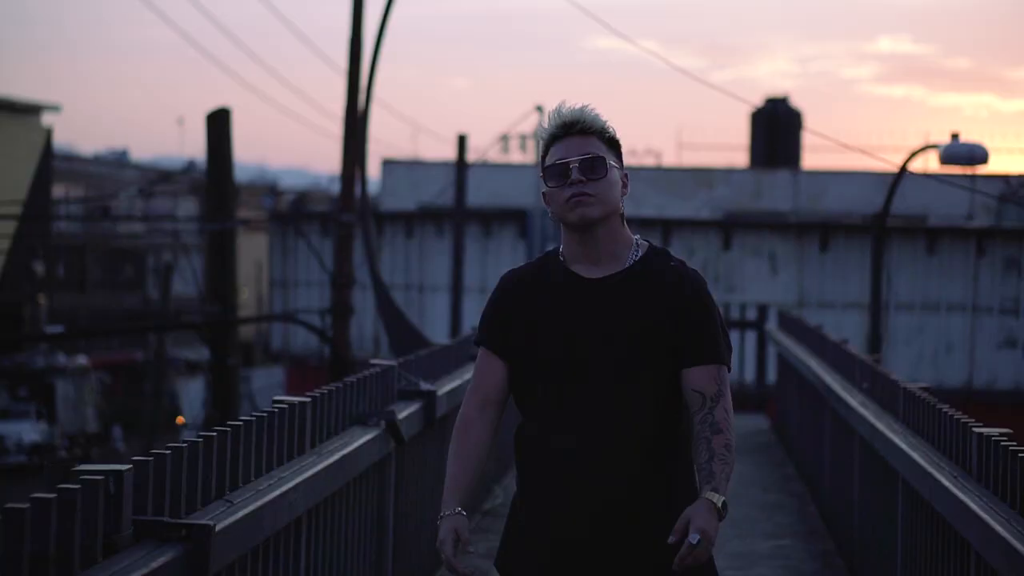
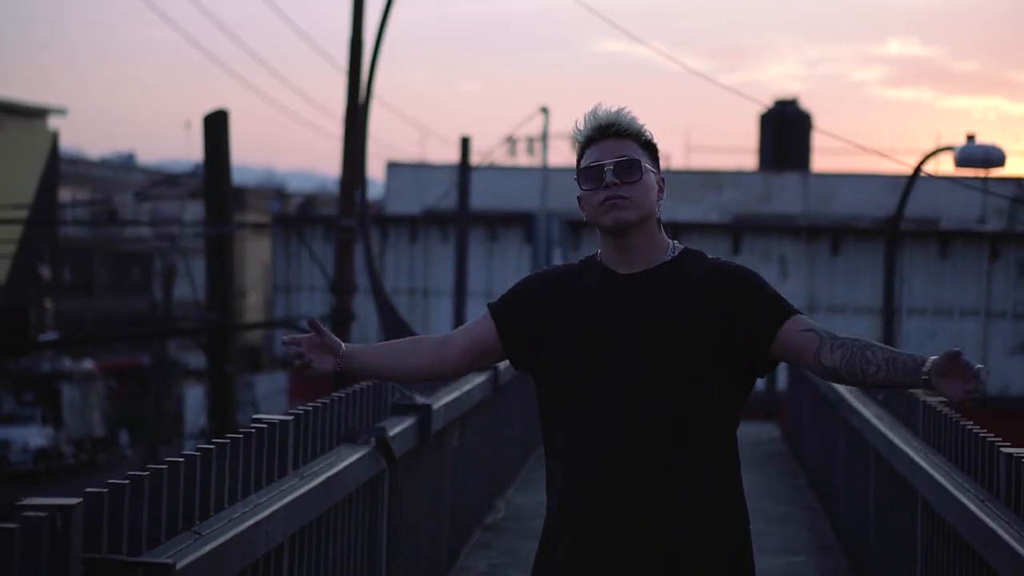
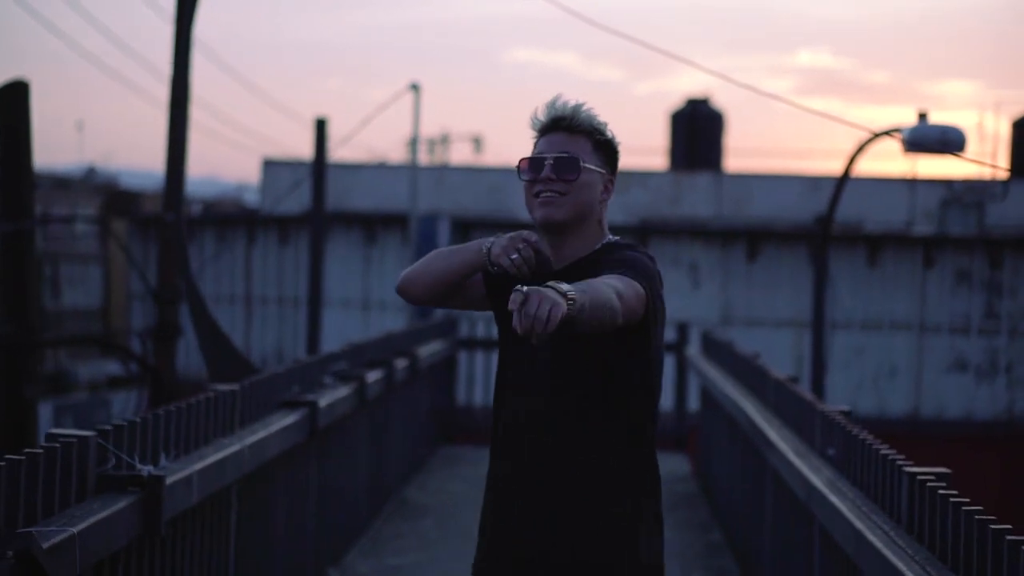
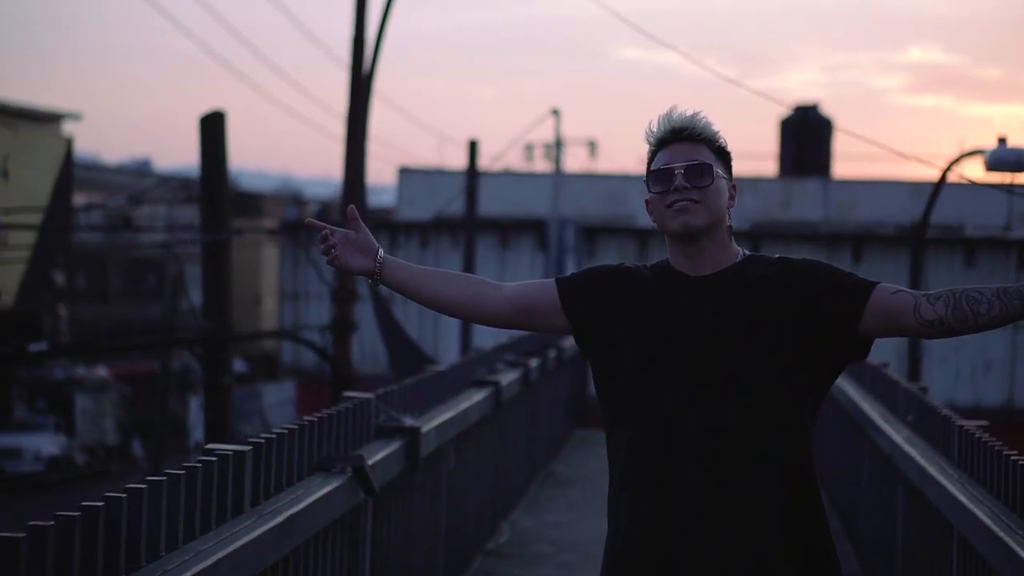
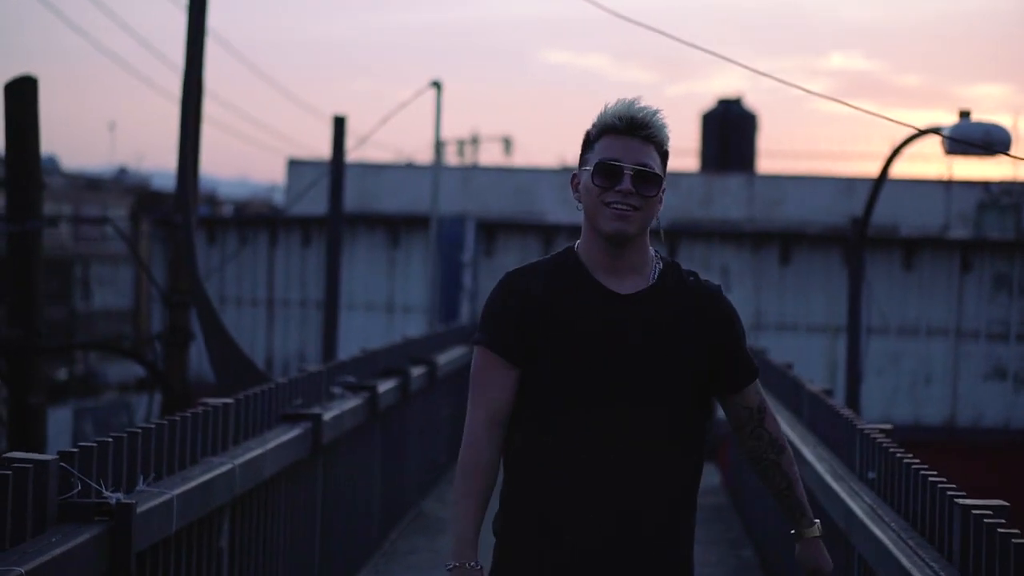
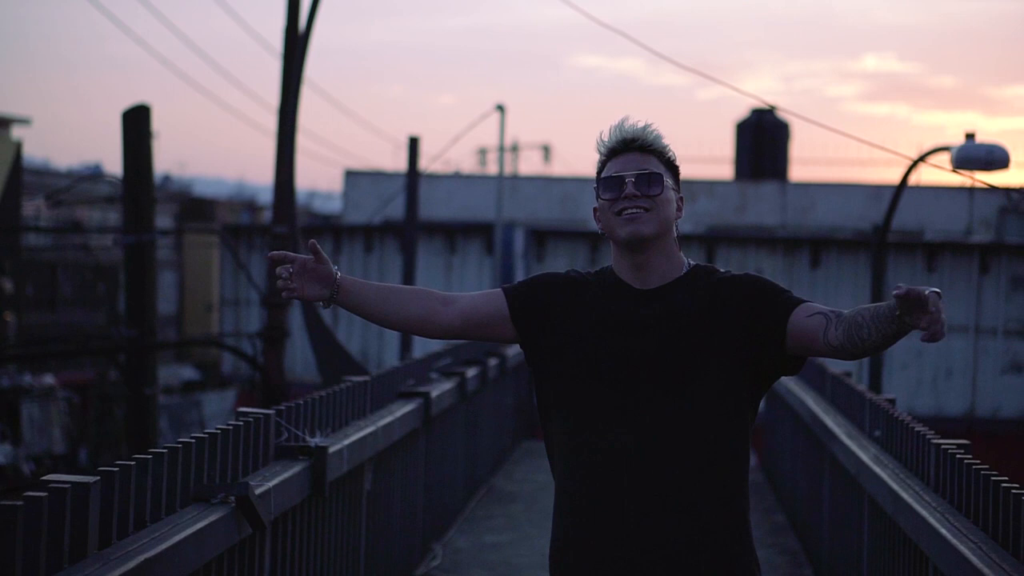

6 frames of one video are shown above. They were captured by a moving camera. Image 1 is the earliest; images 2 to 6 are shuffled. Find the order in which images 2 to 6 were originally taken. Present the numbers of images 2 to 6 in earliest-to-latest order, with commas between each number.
2, 4, 6, 3, 5
